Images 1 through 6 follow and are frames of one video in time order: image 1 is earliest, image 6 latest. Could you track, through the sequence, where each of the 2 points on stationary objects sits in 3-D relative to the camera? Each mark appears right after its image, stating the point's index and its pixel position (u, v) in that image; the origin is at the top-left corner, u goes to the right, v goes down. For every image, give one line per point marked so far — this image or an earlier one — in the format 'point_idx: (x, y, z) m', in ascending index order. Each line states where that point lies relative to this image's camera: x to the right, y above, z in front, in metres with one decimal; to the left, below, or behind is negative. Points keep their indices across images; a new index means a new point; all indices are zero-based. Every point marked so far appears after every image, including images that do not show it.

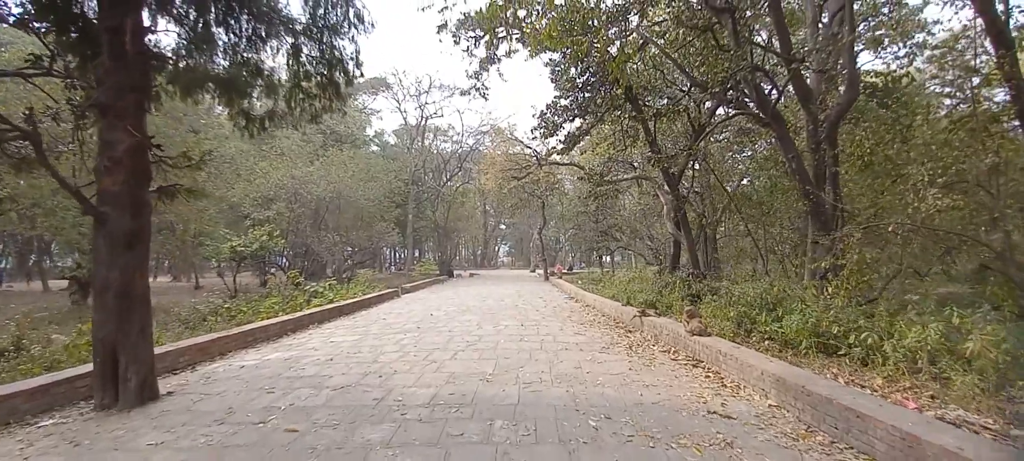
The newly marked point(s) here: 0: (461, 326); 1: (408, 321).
0: (-0.7, -1.4, +7.1) m
1: (-1.7, -1.5, +8.1) m
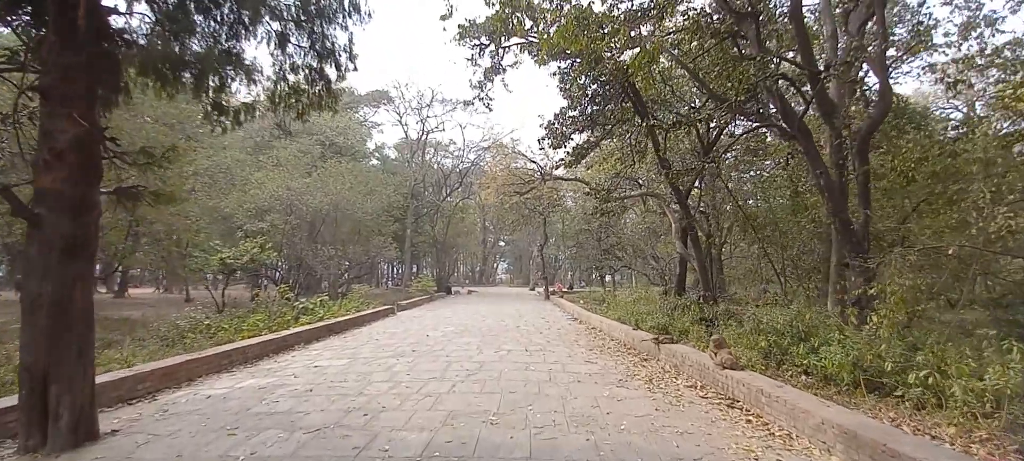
0: (-0.7, -1.6, +6.4) m
1: (-1.6, -1.7, +7.4) m
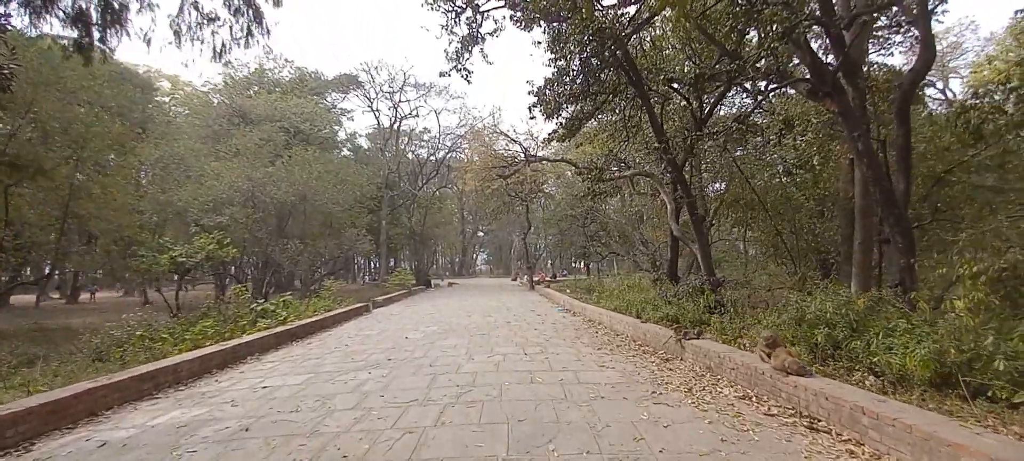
0: (-0.7, -1.4, +5.3) m
1: (-1.7, -1.5, +6.3) m
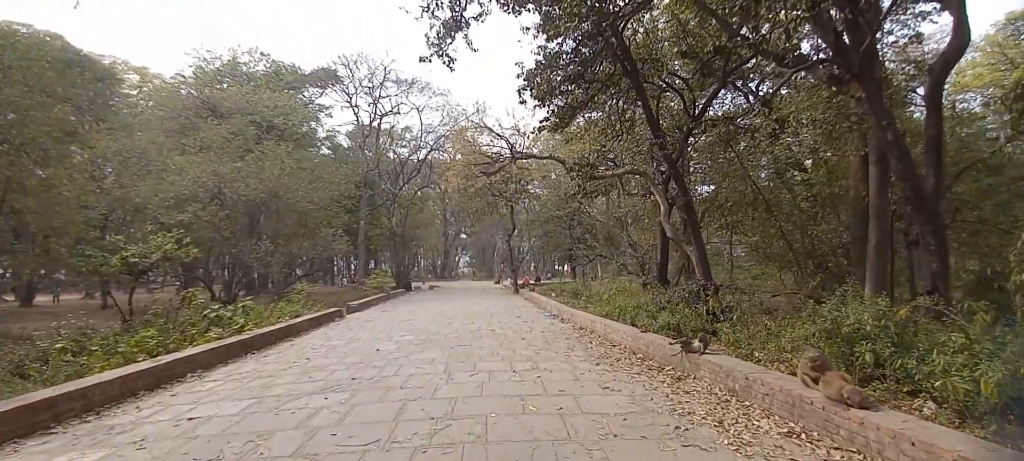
0: (-0.8, -1.3, +4.5) m
1: (-1.9, -1.5, +5.4) m
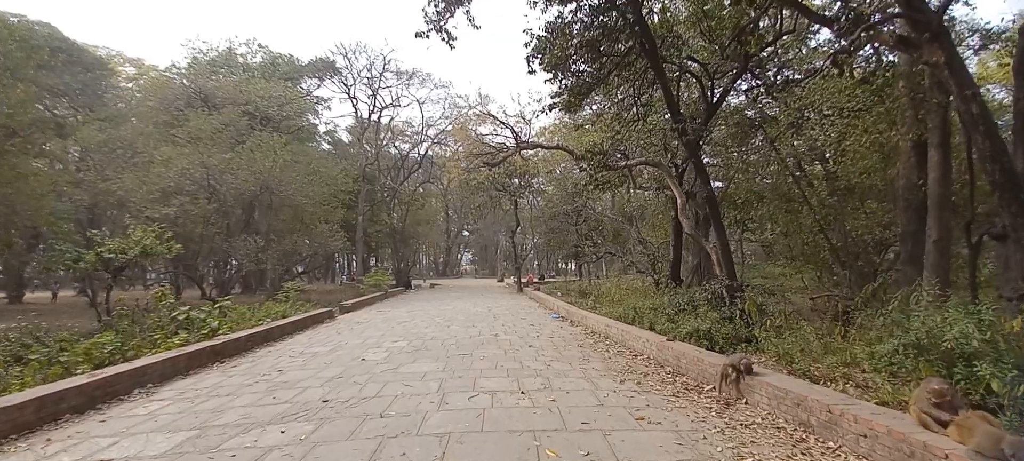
0: (-0.8, -1.2, +3.6) m
1: (-1.8, -1.4, +4.6) m
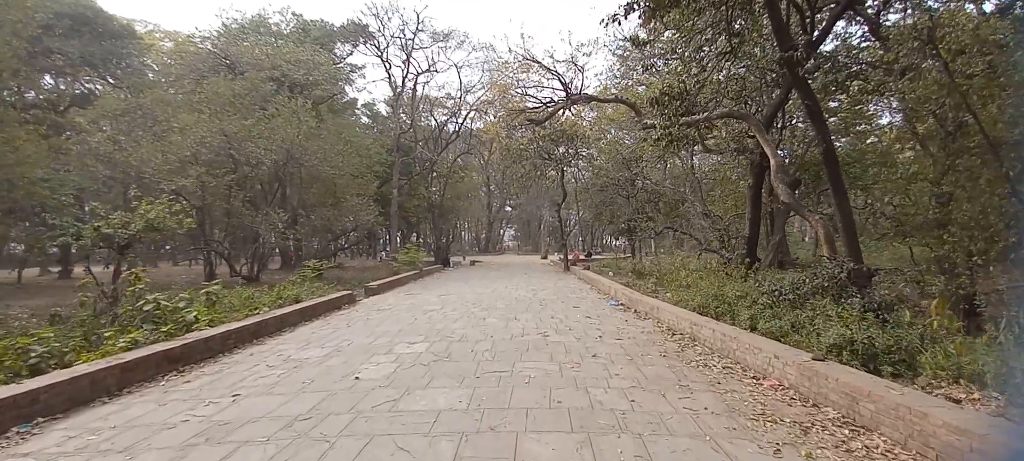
0: (-0.5, -1.0, +1.9) m
1: (-1.4, -1.1, +2.9) m
